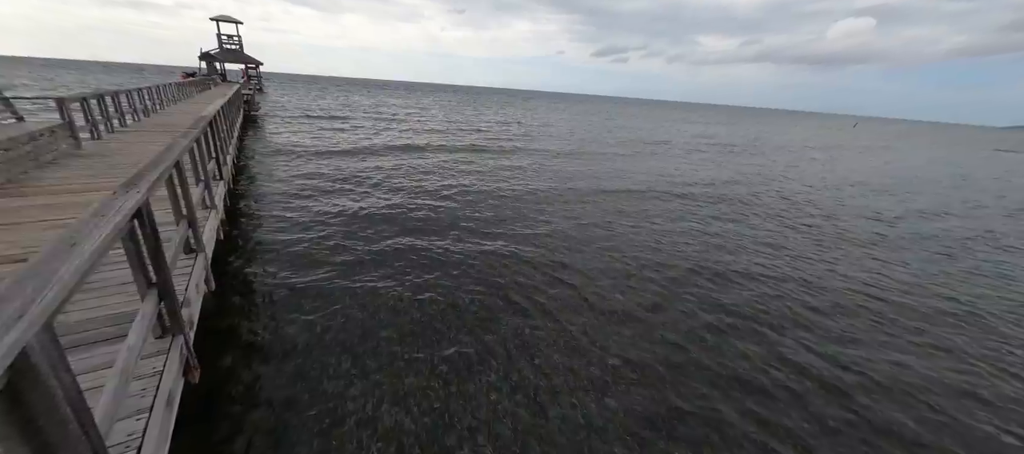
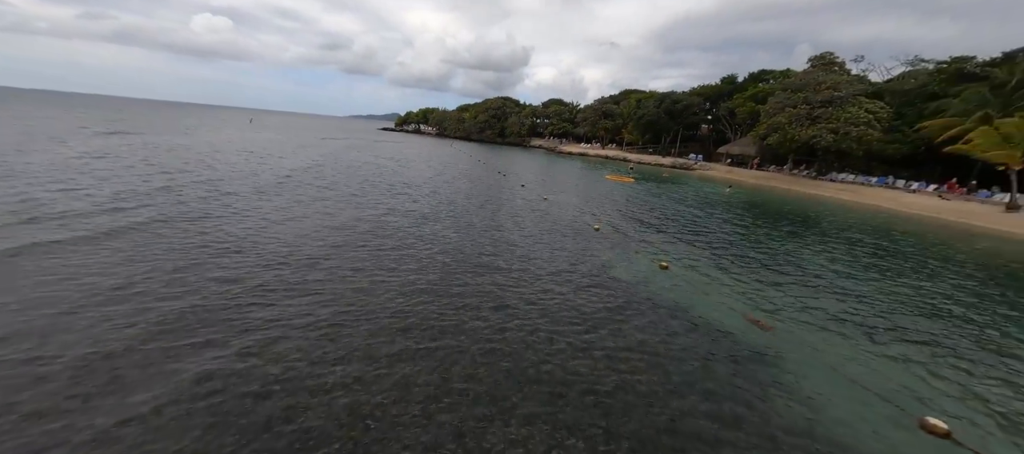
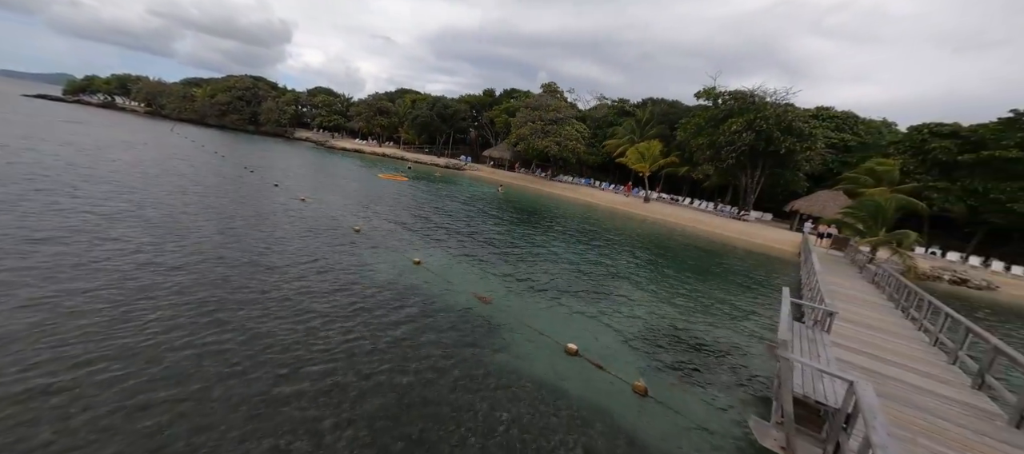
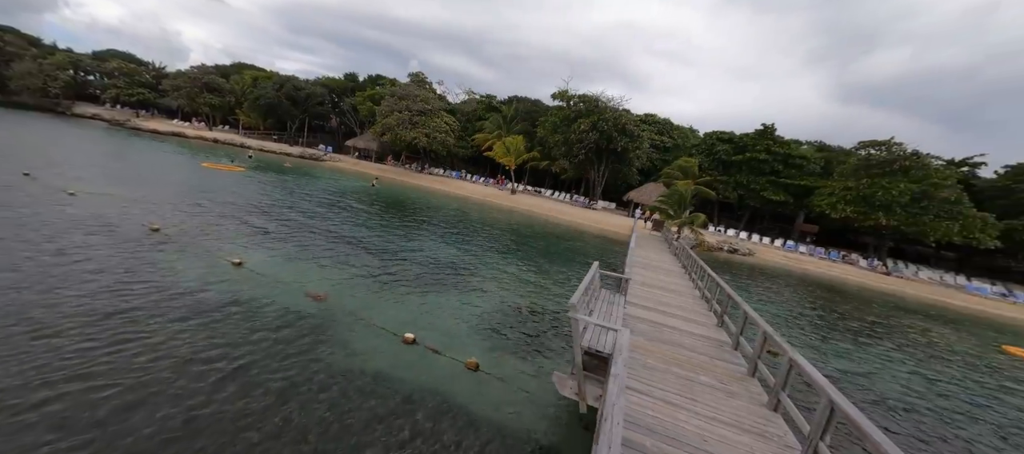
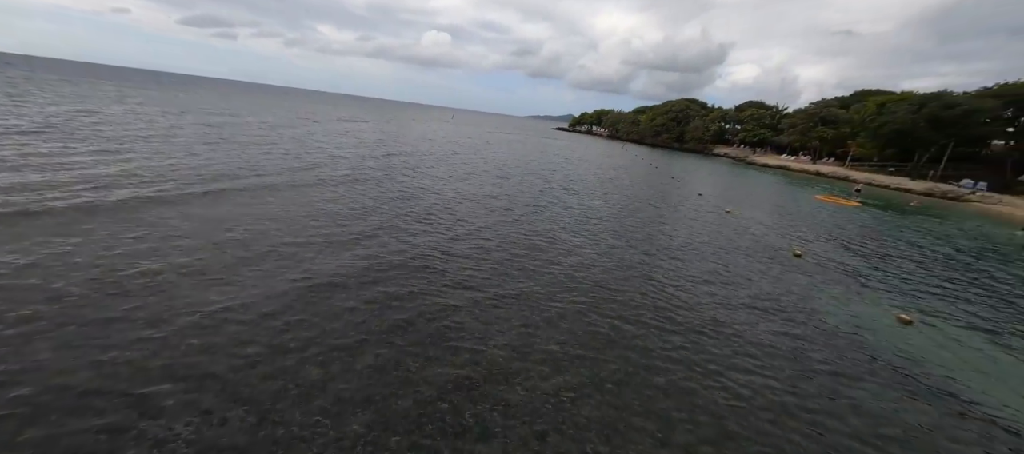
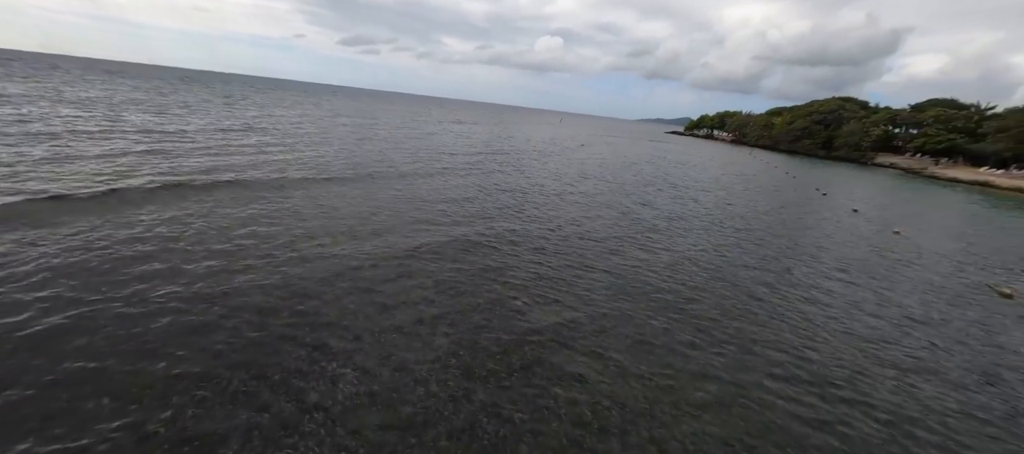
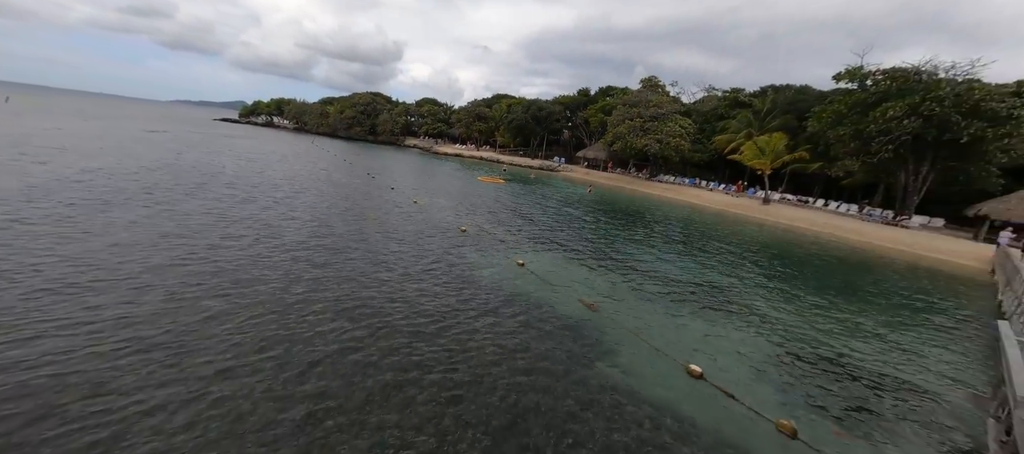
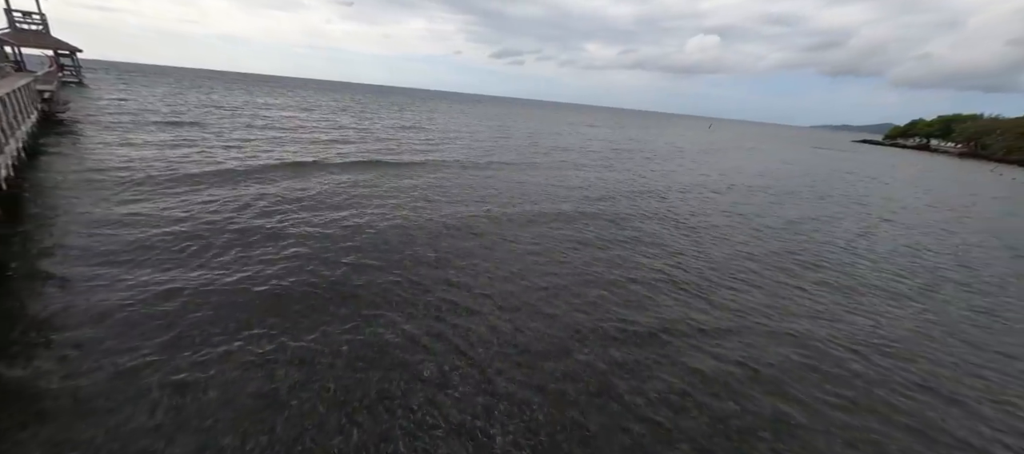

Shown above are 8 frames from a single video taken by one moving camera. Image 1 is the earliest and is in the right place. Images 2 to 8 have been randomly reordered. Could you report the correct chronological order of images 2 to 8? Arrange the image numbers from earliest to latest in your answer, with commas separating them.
8, 6, 5, 2, 7, 3, 4
